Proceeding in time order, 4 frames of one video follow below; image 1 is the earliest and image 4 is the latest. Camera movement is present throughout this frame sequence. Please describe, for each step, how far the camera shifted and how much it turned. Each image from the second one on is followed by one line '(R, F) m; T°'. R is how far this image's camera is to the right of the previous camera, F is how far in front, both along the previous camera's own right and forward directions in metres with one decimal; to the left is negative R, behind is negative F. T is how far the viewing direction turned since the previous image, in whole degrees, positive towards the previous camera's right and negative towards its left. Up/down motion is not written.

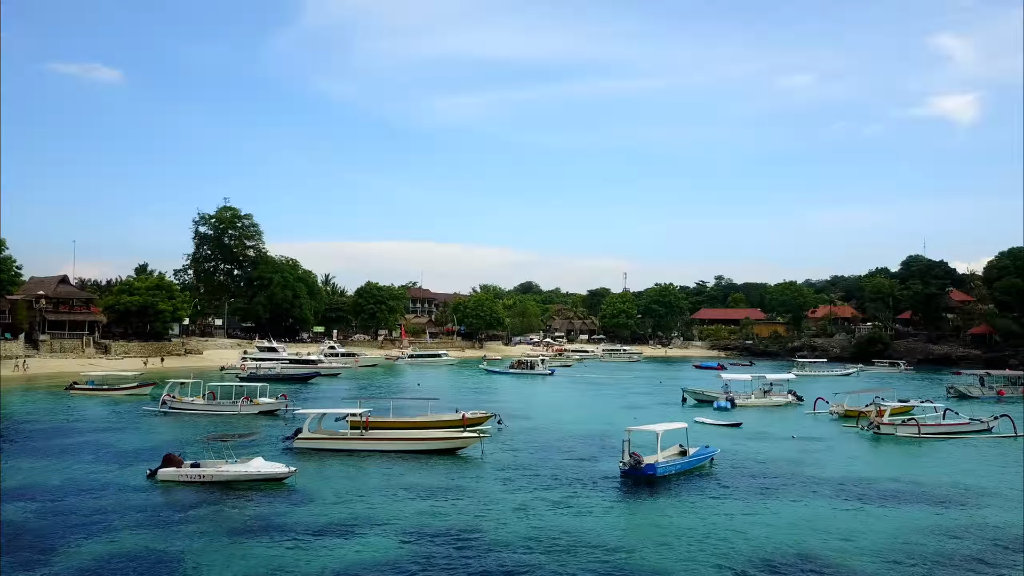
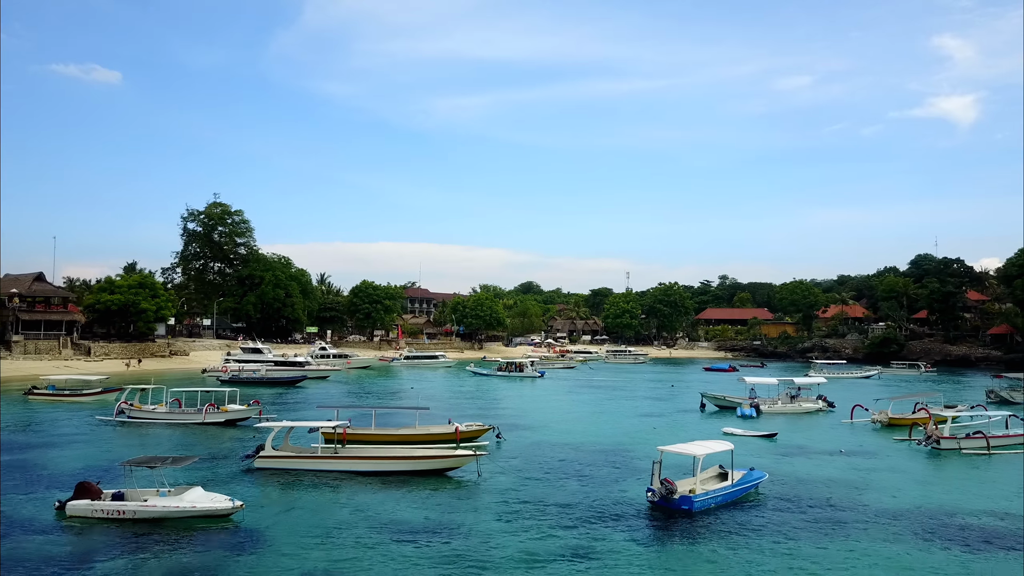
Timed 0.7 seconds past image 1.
(-0.1, +5.0) m; 0°
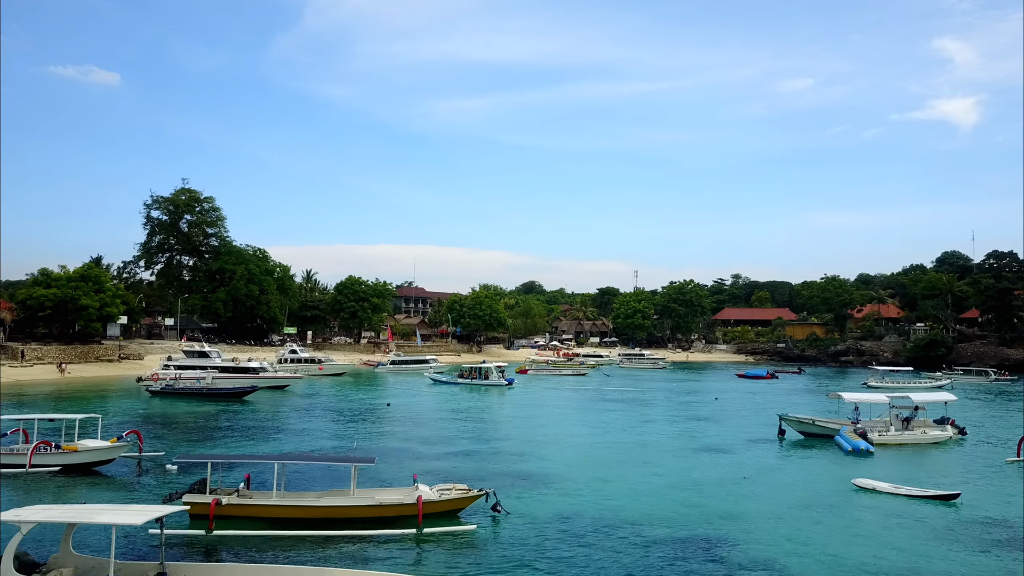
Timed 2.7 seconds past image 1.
(-0.3, +13.7) m; 0°
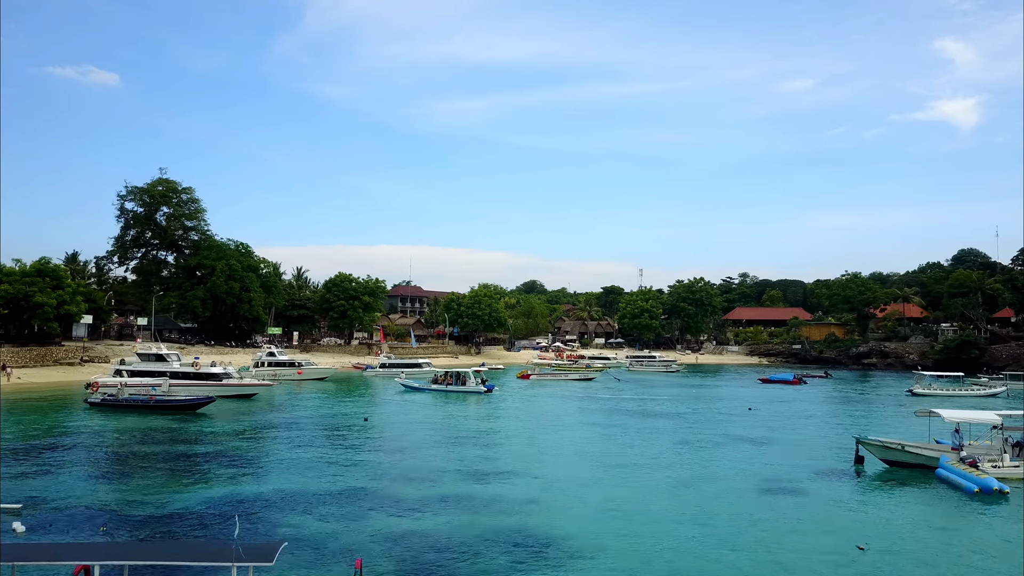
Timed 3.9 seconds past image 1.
(-0.1, +7.9) m; 0°
